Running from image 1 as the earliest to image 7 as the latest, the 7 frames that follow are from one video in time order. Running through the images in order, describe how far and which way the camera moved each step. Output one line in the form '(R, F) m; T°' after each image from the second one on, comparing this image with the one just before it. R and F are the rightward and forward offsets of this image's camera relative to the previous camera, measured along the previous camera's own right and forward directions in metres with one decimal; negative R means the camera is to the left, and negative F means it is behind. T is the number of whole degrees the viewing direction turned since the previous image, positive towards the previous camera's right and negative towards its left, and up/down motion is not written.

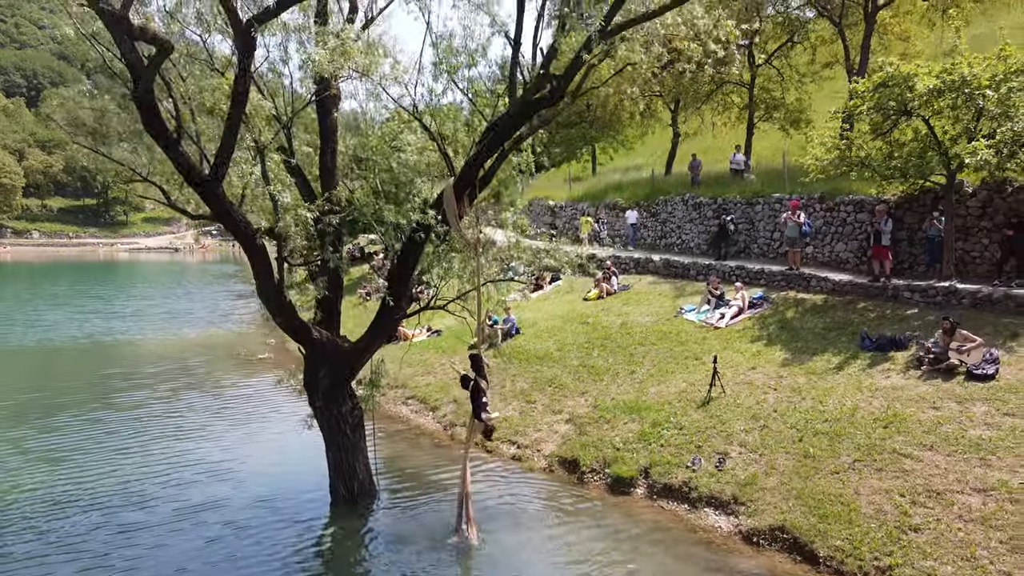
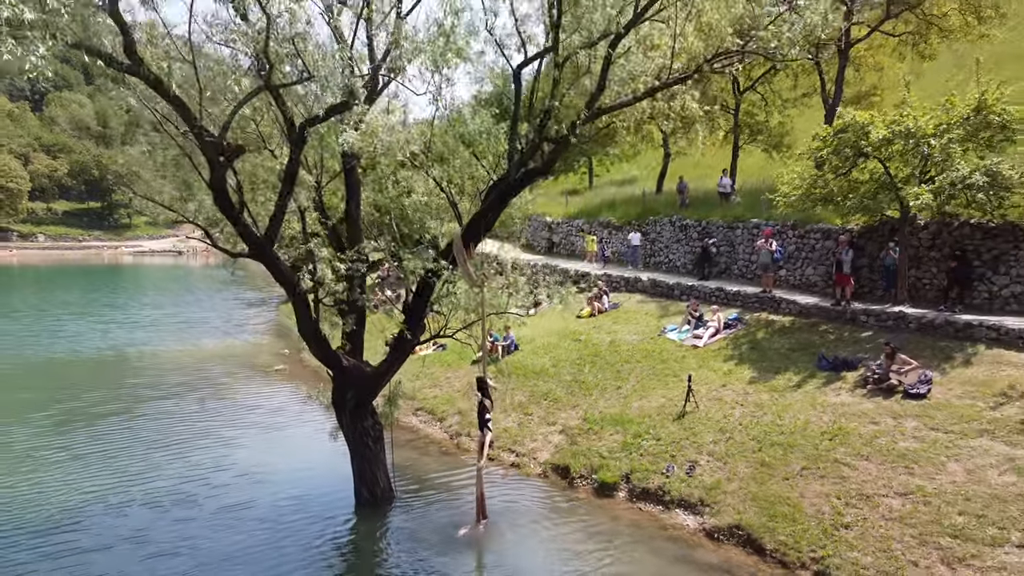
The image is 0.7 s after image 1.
(0.0, -2.1) m; 0°
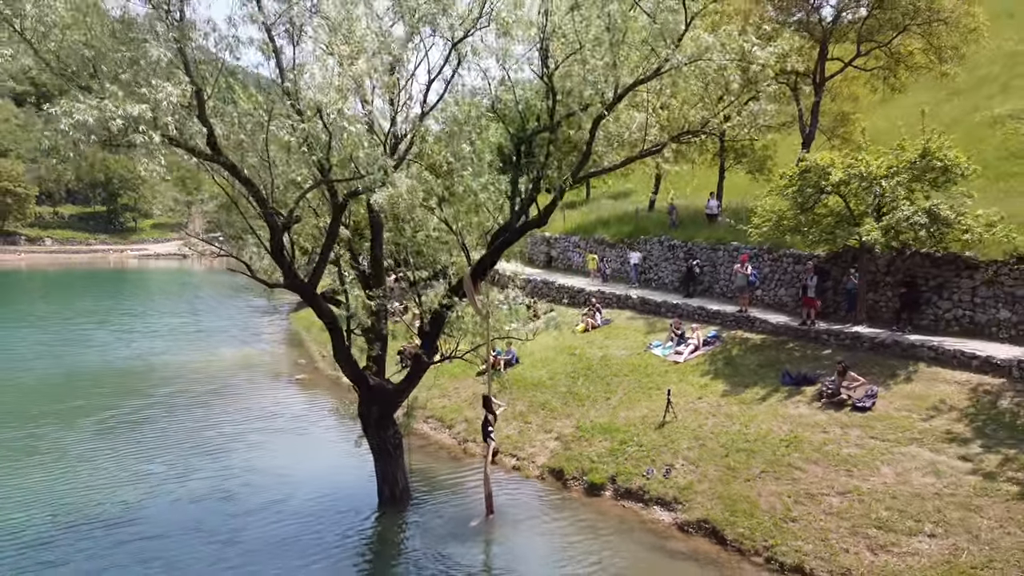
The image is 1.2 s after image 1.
(-0.1, -2.5) m; 0°
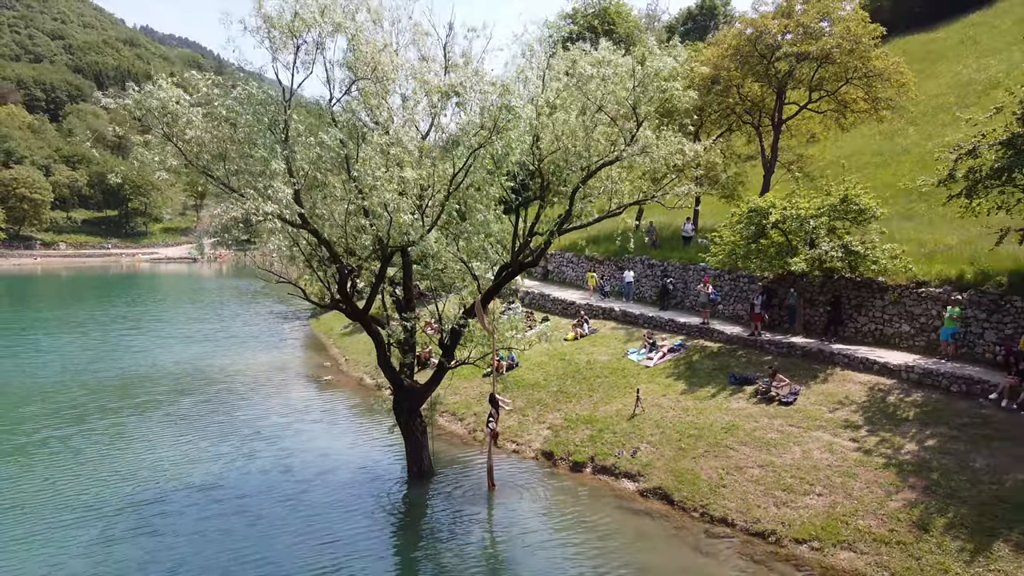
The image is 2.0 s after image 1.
(0.0, -5.0) m; 0°
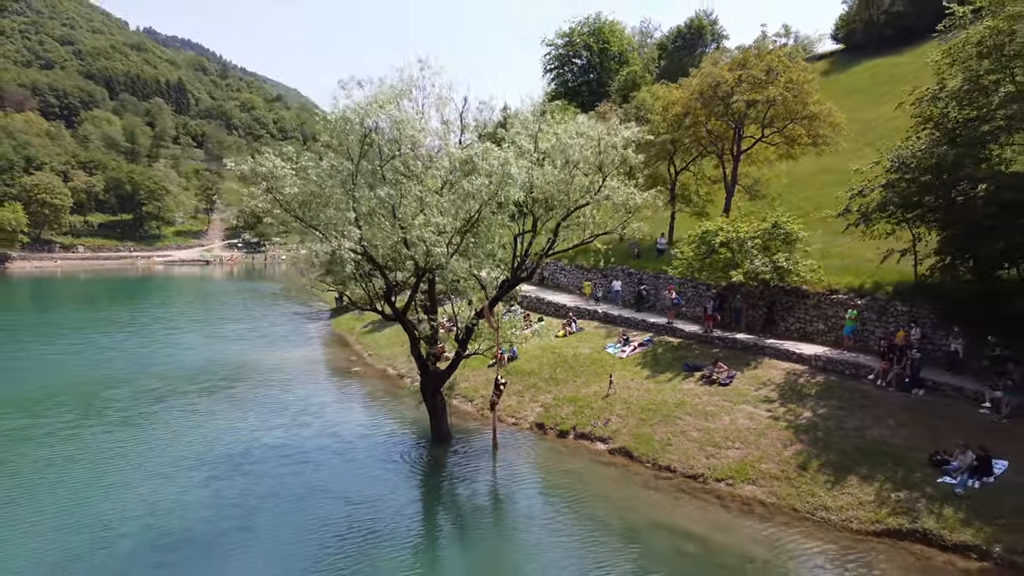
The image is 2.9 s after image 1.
(+0.1, -6.7) m; 0°
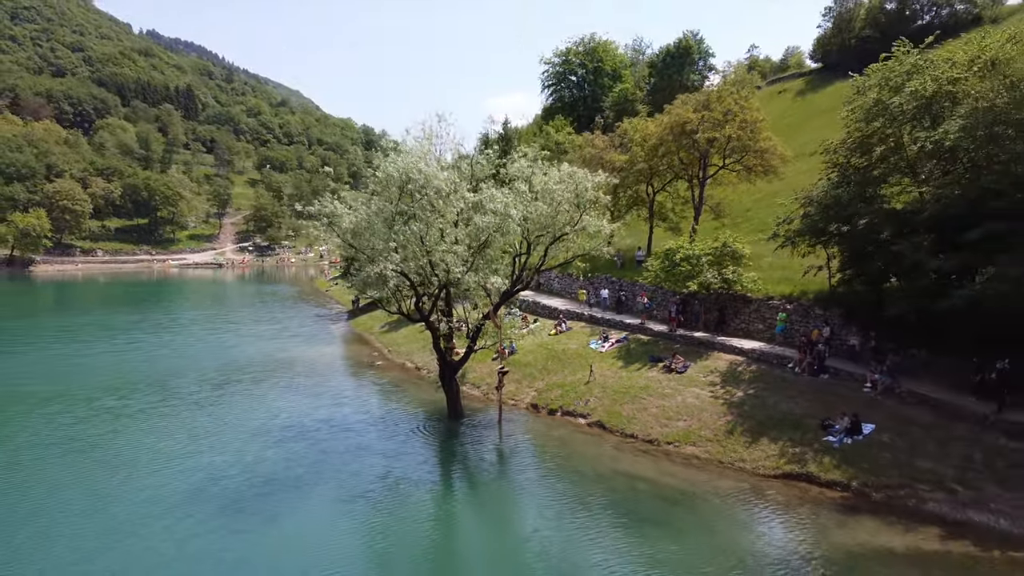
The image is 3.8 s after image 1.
(+0.1, -7.7) m; 0°
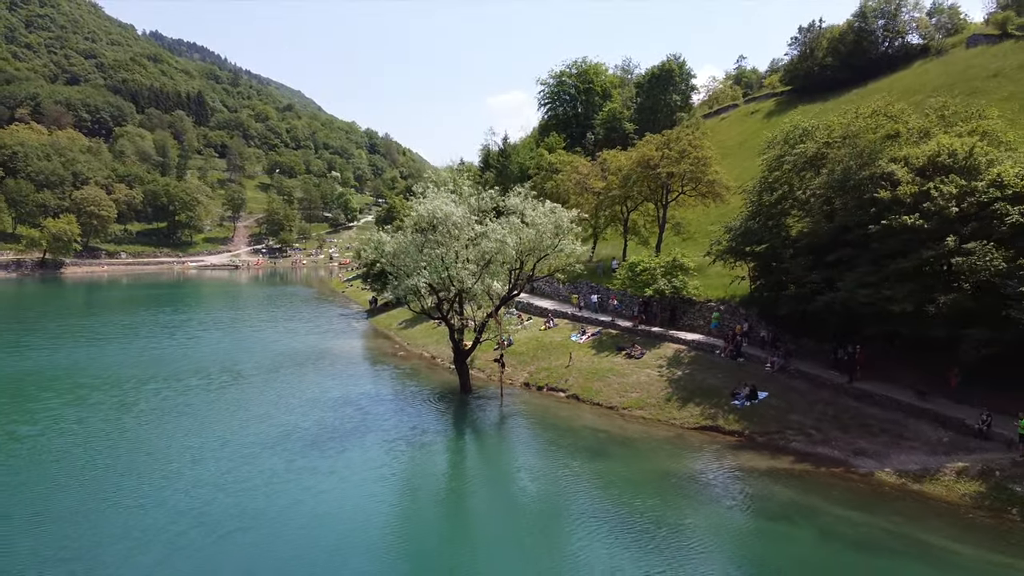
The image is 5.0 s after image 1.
(+0.3, -11.4) m; 0°
